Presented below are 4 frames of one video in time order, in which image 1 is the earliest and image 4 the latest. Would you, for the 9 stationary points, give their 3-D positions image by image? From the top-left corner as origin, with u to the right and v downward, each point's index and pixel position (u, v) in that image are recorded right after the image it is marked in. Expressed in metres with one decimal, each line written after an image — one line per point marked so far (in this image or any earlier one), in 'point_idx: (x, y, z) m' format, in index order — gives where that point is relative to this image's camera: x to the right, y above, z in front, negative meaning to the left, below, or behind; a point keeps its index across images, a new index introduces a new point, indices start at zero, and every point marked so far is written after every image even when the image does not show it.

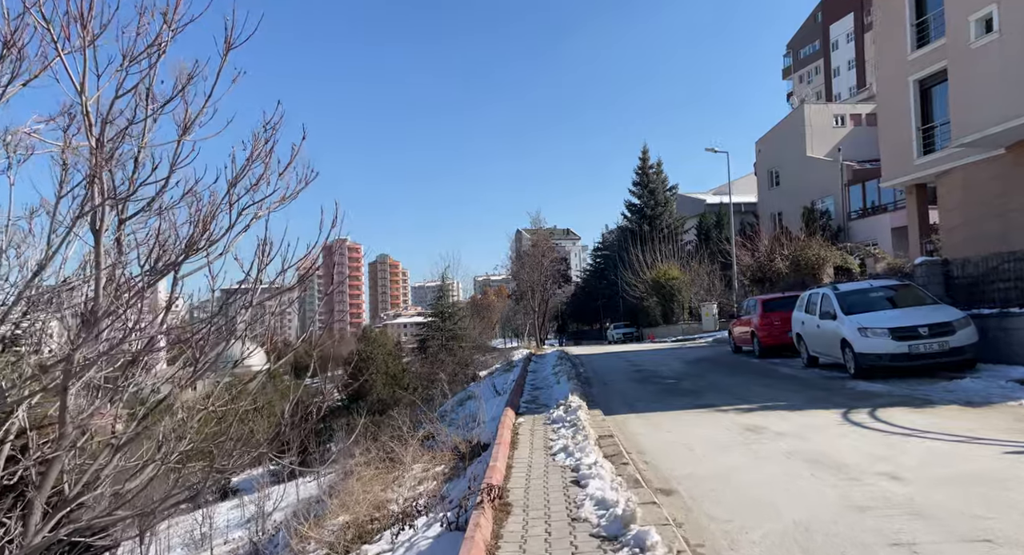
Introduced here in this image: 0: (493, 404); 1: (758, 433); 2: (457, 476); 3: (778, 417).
0: (-0.3, -2.2, +10.9) m
1: (+2.7, -1.7, +6.8) m
2: (-0.6, -2.2, +6.8) m
3: (+3.2, -1.7, +7.6) m
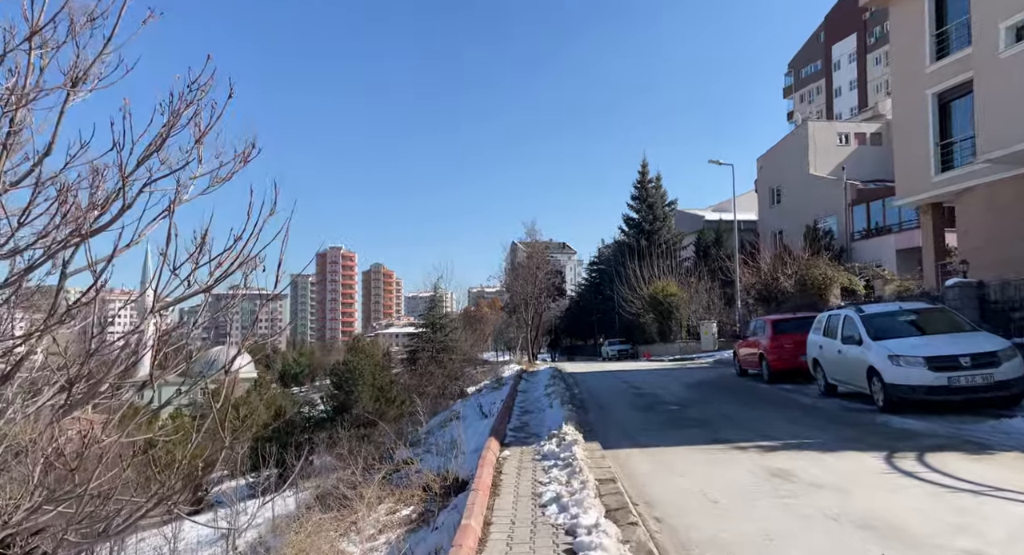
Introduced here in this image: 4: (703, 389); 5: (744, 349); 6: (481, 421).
0: (-0.6, -2.4, +9.7) m
1: (+2.5, -1.8, +5.6) m
2: (-0.8, -2.2, +5.6) m
3: (+3.1, -1.9, +6.5) m
4: (+4.1, -2.4, +13.4) m
5: (+5.9, -1.8, +16.0) m
6: (-0.5, -2.4, +10.6) m
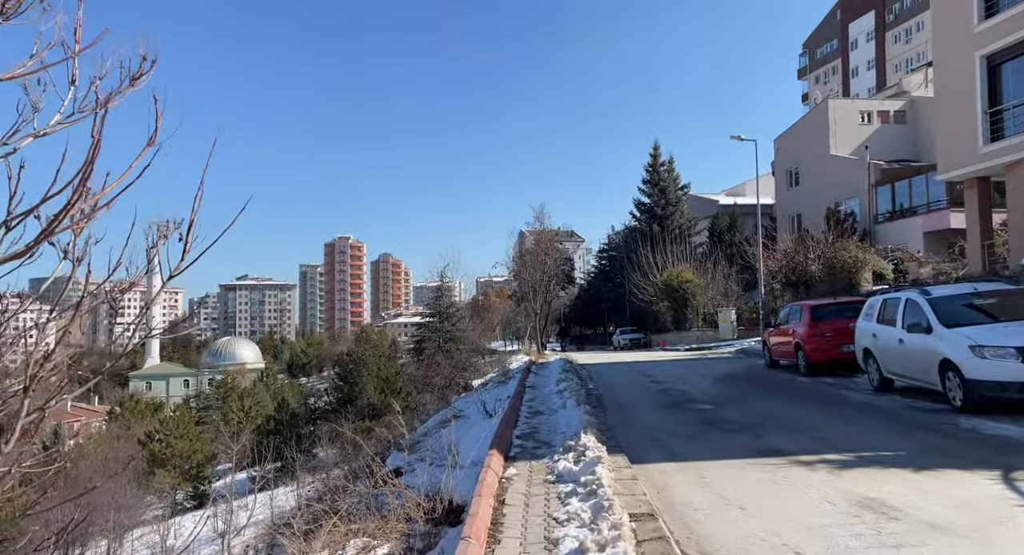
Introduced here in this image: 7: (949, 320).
0: (-0.5, -2.1, +8.4) m
1: (+2.5, -1.6, +4.2) m
2: (-0.7, -2.0, +4.2) m
3: (+3.1, -1.6, +5.0) m
4: (+4.2, -2.0, +12.0) m
5: (+6.1, -1.4, +14.5) m
6: (-0.4, -2.2, +9.3) m
7: (+5.8, -0.6, +8.2) m
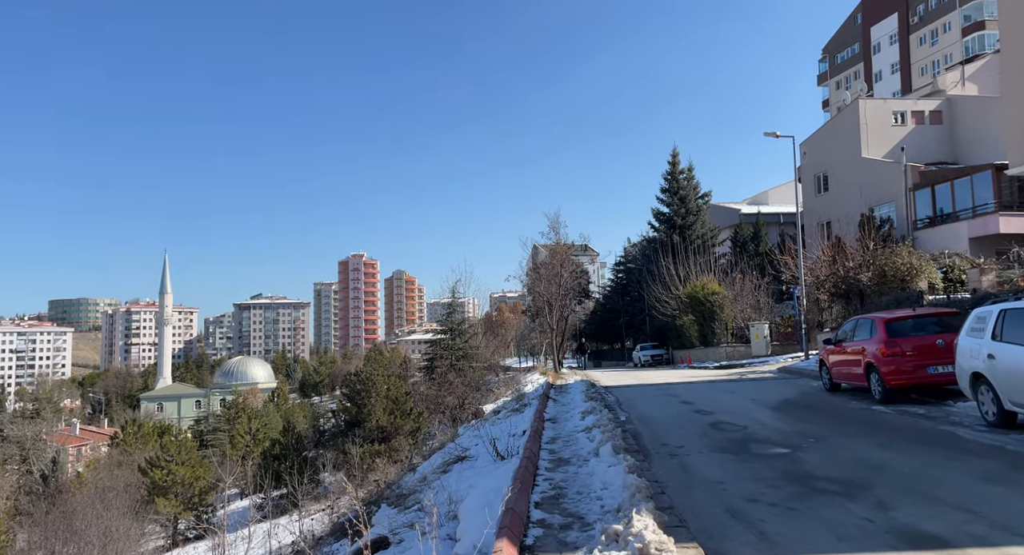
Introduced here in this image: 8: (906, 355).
0: (-0.3, -2.2, +6.4) m
1: (+2.6, -1.6, +2.1) m
2: (-0.6, -2.0, +2.2) m
3: (+3.2, -1.6, +3.0) m
4: (+4.5, -2.2, +9.9) m
5: (+6.4, -1.6, +12.4) m
6: (-0.2, -2.3, +7.3) m
7: (+5.9, -0.6, +6.1) m
8: (+6.5, -1.3, +10.2) m
